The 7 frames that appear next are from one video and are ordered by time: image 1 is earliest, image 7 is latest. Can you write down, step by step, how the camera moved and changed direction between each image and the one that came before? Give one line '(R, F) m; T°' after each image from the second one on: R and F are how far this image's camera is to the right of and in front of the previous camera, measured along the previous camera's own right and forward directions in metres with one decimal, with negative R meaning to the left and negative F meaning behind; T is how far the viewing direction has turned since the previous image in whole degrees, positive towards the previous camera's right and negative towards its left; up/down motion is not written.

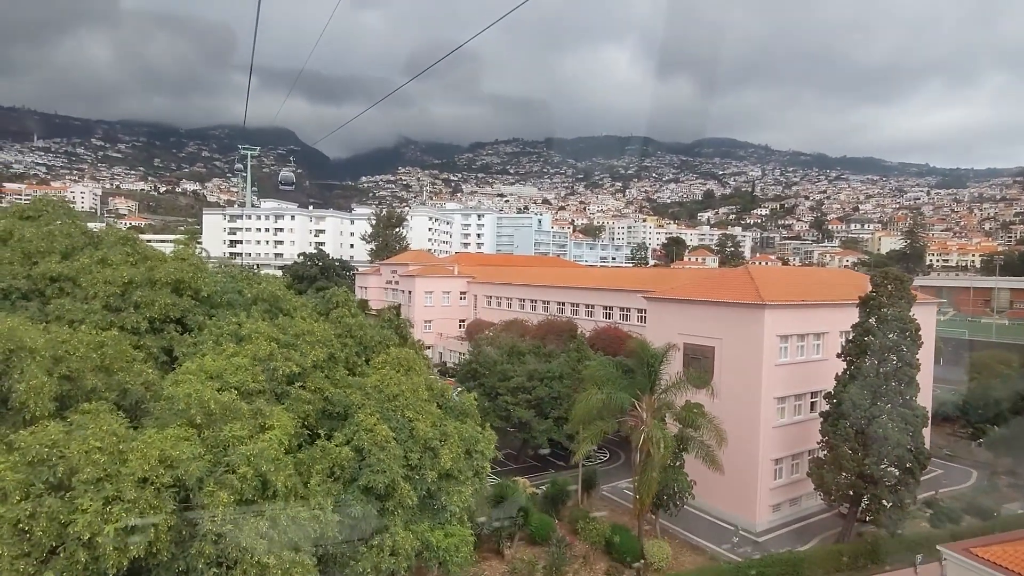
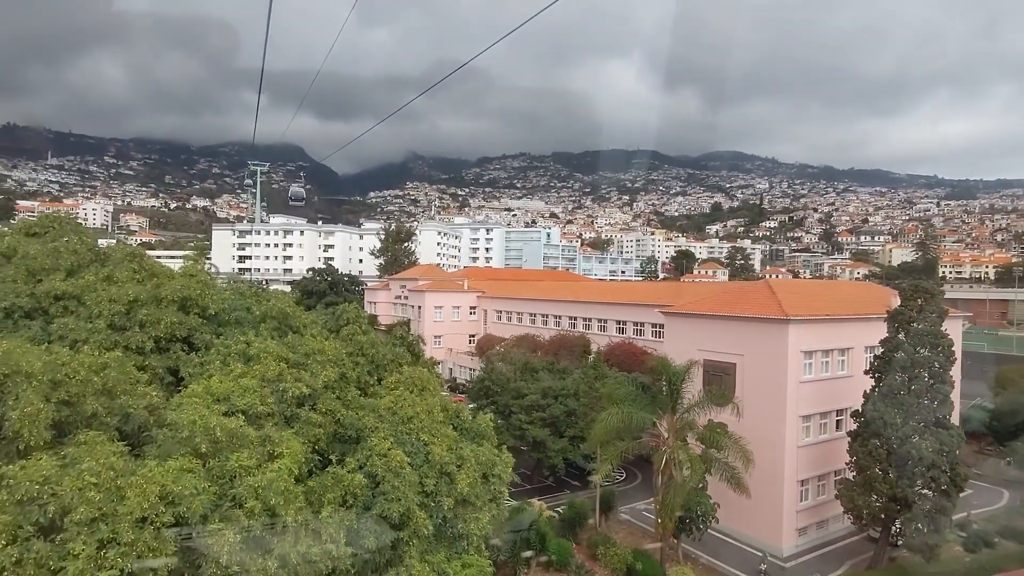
(-0.1, +0.1) m; -1°
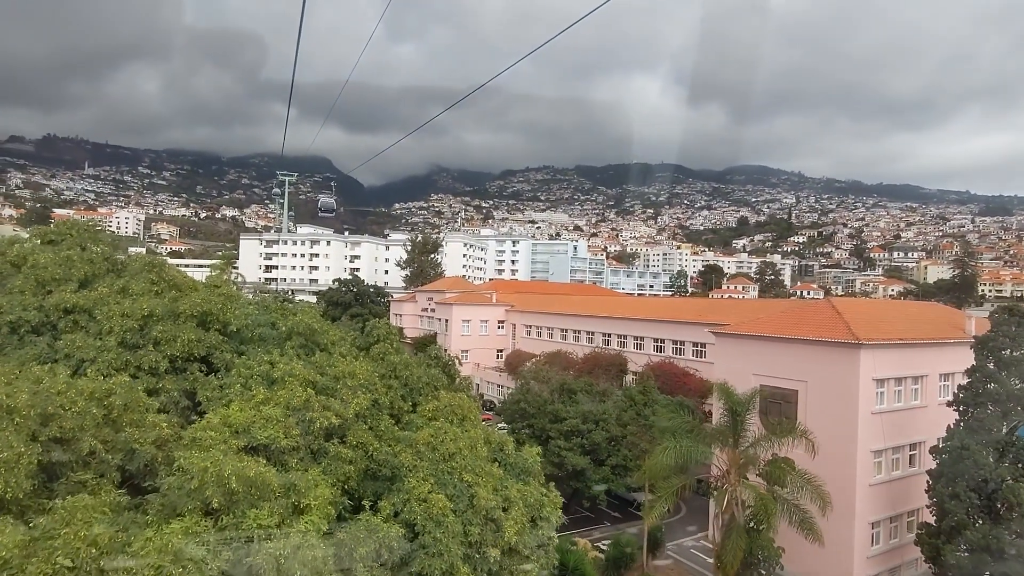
(-0.2, +0.4) m; -2°
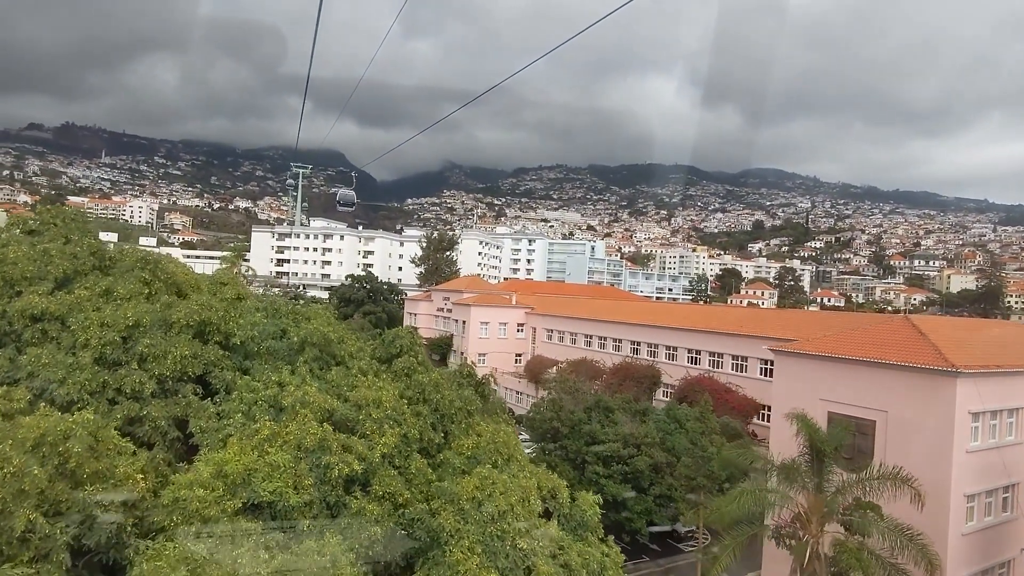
(-0.3, +0.6) m; -1°
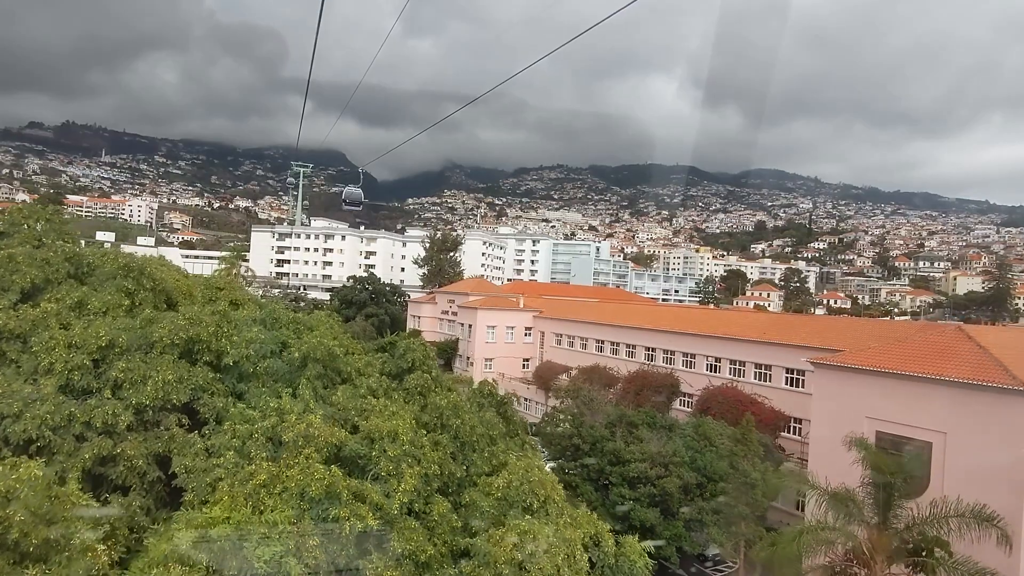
(-0.2, +0.4) m; 0°
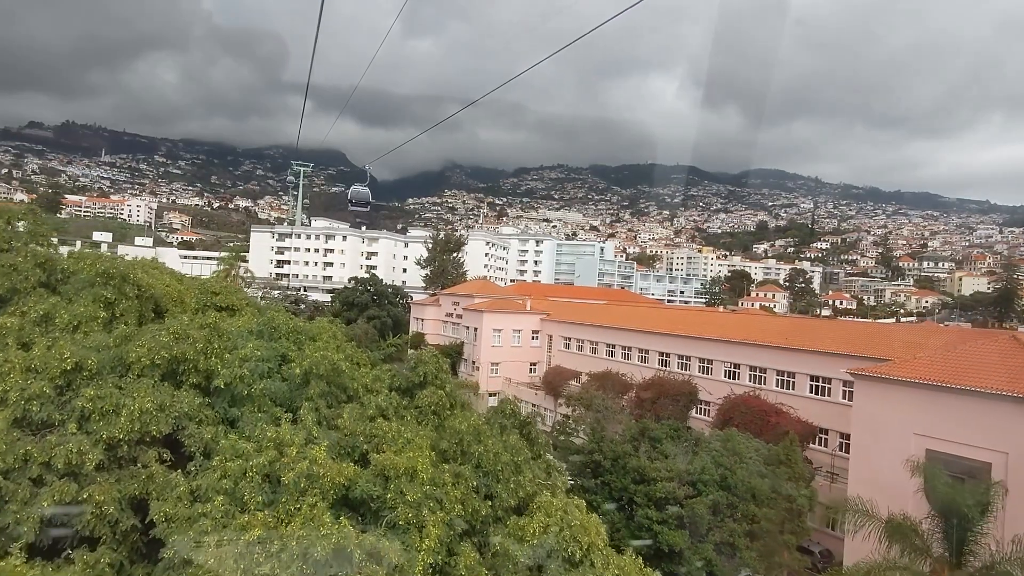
(-0.1, +0.4) m; 0°
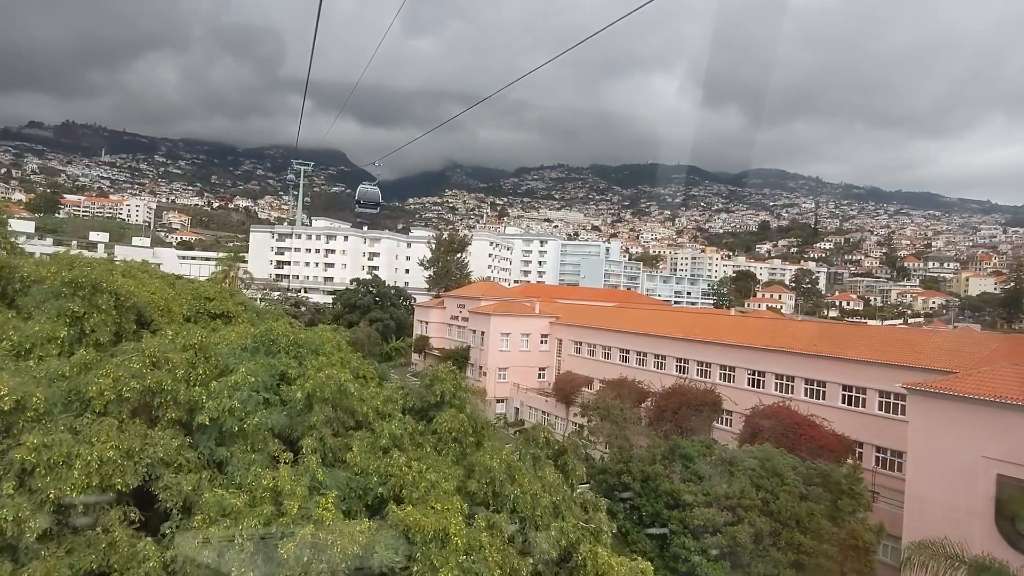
(-0.2, +0.4) m; 0°
